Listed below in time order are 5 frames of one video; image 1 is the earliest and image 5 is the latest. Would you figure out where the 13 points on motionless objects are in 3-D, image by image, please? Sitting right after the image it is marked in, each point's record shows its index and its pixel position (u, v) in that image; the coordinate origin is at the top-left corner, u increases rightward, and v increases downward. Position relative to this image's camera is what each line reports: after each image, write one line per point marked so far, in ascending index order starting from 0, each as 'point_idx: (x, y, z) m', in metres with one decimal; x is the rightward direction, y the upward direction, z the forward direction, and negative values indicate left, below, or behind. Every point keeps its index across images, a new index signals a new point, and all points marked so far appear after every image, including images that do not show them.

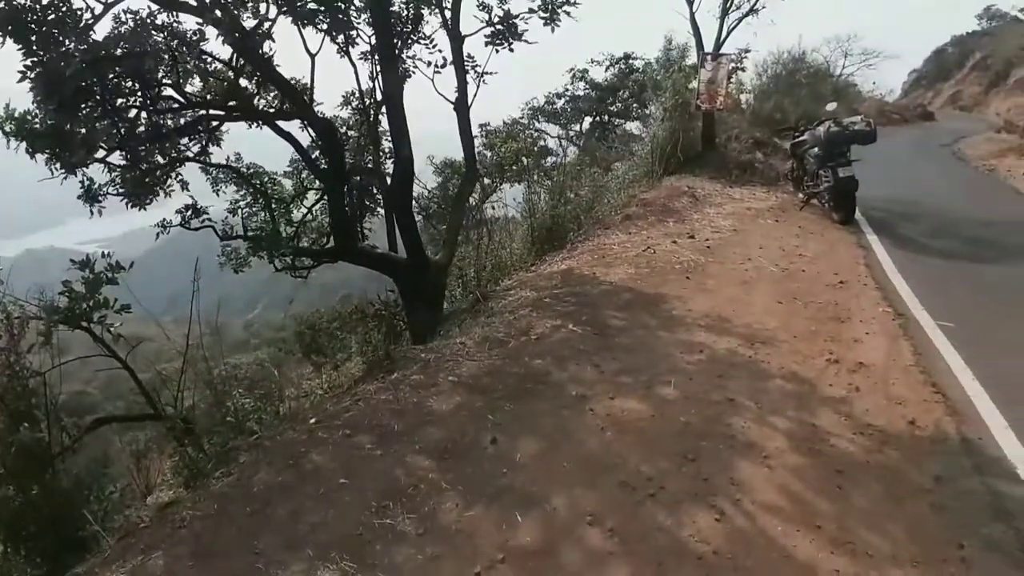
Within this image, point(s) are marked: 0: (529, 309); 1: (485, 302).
0: (+0.1, -0.2, +6.2) m
1: (-0.2, -0.1, +7.0) m
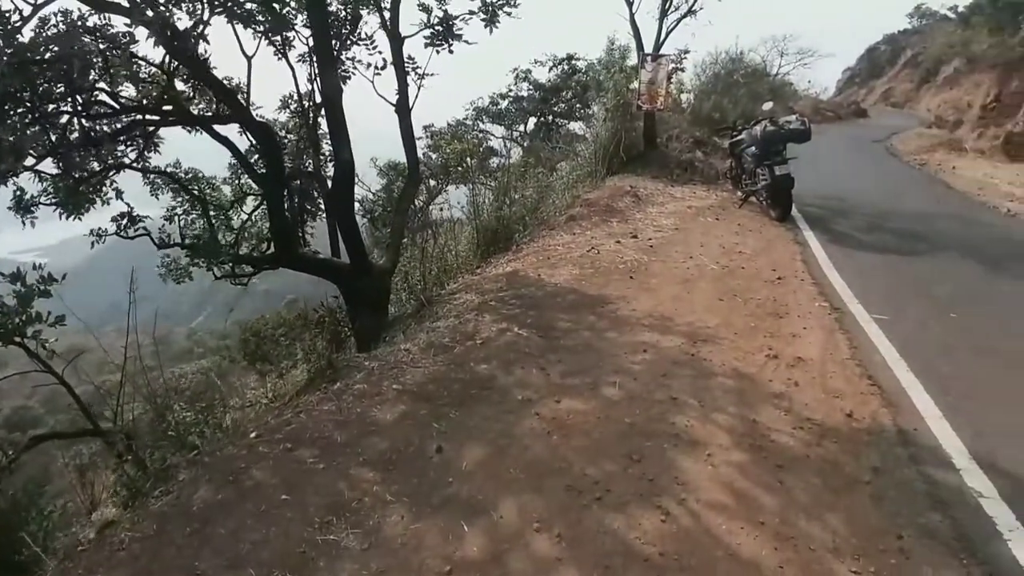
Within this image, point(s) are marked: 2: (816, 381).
0: (-0.3, -0.2, +6.2) m
1: (-0.7, -0.2, +6.9) m
2: (+2.0, -0.6, +5.2) m
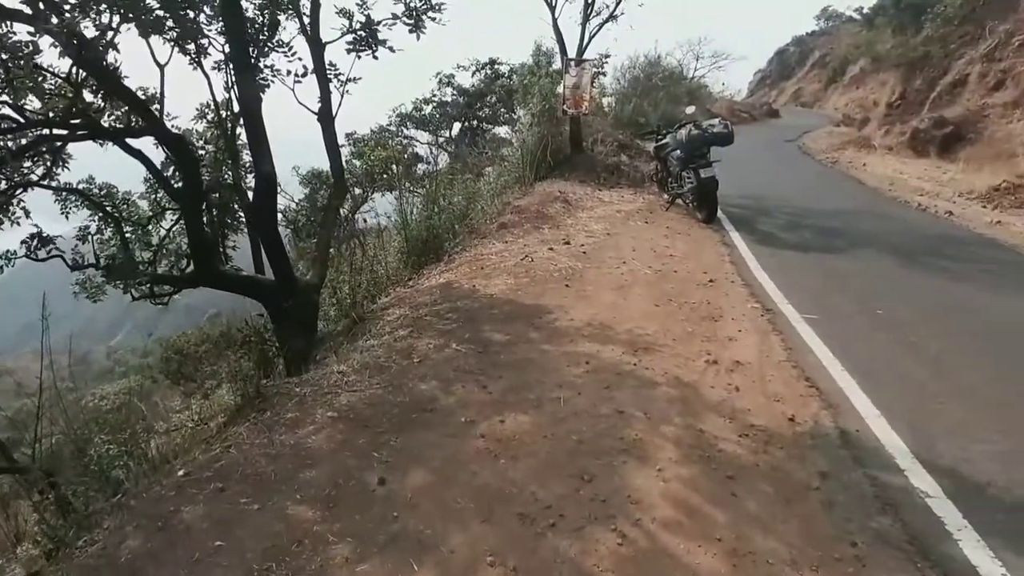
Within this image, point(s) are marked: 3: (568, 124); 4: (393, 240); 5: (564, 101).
0: (-0.8, -0.3, +6.0) m
1: (-1.3, -0.3, +6.7) m
2: (+1.6, -0.6, +5.2) m
3: (+1.2, +3.4, +16.6) m
4: (-1.7, +0.7, +11.4) m
5: (+1.0, +3.6, +15.5) m
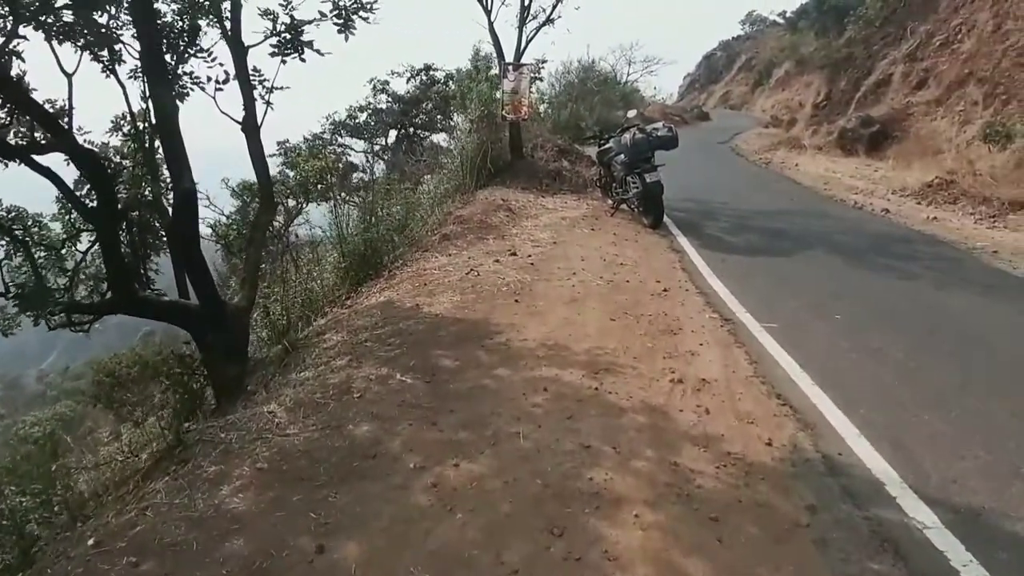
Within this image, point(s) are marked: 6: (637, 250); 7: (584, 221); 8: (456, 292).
0: (-1.1, -0.5, +5.5) m
1: (-1.7, -0.5, +6.1) m
2: (+1.3, -0.7, +4.8) m
3: (-0.1, +3.2, +16.2) m
4: (-2.5, +0.4, +10.8) m
5: (-0.2, +3.4, +15.1) m
6: (+1.5, +0.4, +9.6) m
7: (+1.0, +1.0, +11.5) m
8: (-0.5, 0.0, +7.4) m
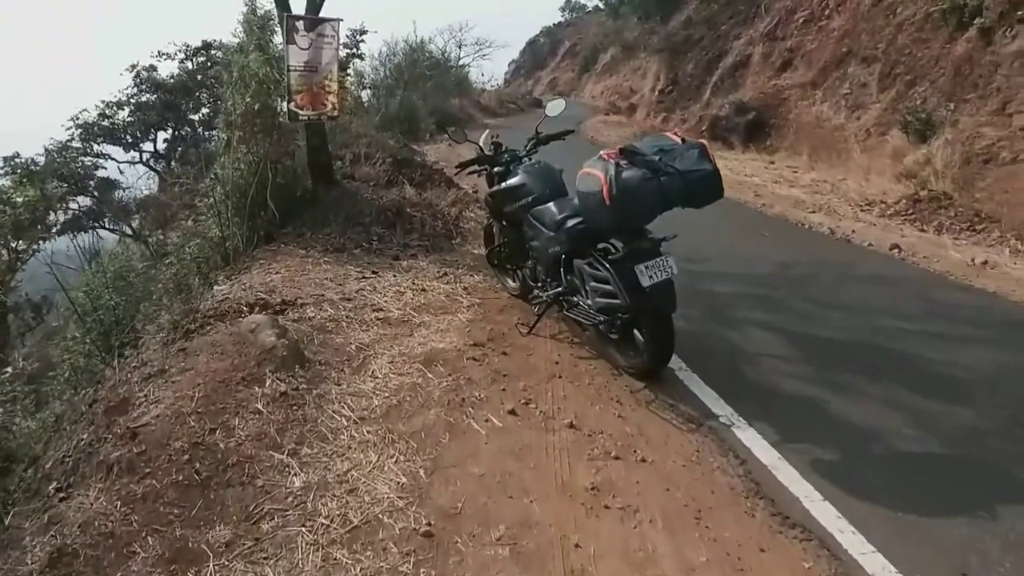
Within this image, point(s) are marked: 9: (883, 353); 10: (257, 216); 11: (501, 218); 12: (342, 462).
0: (-1.0, -2.1, -1.5) m
1: (-1.6, -2.2, -0.9) m
2: (+1.5, -2.2, -1.6) m
3: (-2.4, +1.7, +9.1) m
4: (-3.4, -1.3, +3.4) m
5: (-2.2, +1.9, +8.1) m
6: (+0.7, -1.0, +3.1) m
7: (-0.2, -0.5, +4.9) m
8: (-0.8, -1.6, +0.5) m
9: (+2.5, -0.5, +5.4) m
10: (-2.7, +0.7, +8.4) m
11: (-0.1, +0.5, +6.3) m
12: (-0.8, -0.8, +3.6) m
